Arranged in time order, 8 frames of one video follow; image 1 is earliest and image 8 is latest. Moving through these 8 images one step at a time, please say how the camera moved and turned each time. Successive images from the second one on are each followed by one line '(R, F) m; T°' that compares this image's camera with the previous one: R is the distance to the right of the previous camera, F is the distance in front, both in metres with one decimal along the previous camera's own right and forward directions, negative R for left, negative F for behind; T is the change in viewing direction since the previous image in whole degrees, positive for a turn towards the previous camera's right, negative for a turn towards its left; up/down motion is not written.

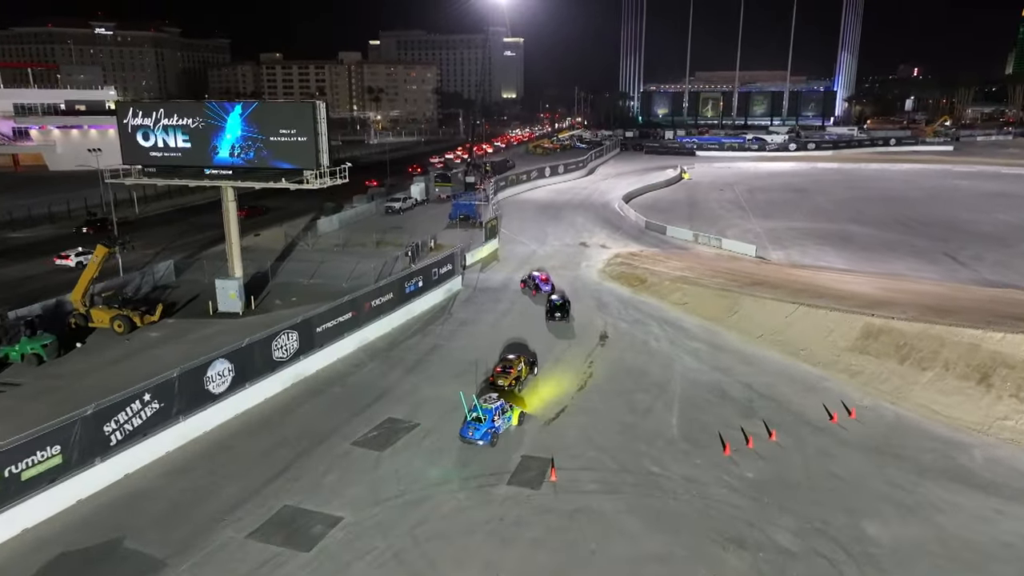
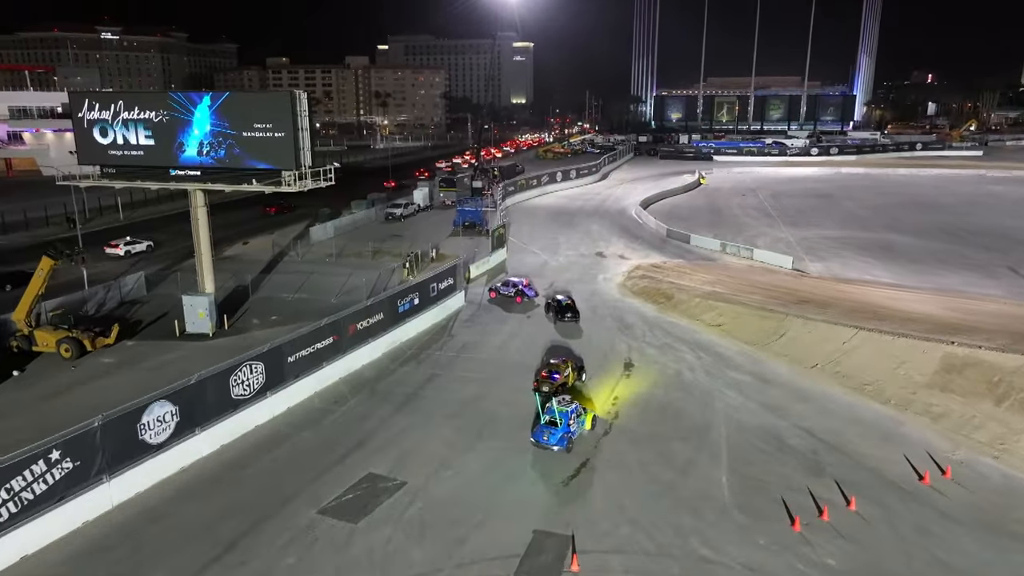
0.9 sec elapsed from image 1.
(0.0, +5.0) m; -1°
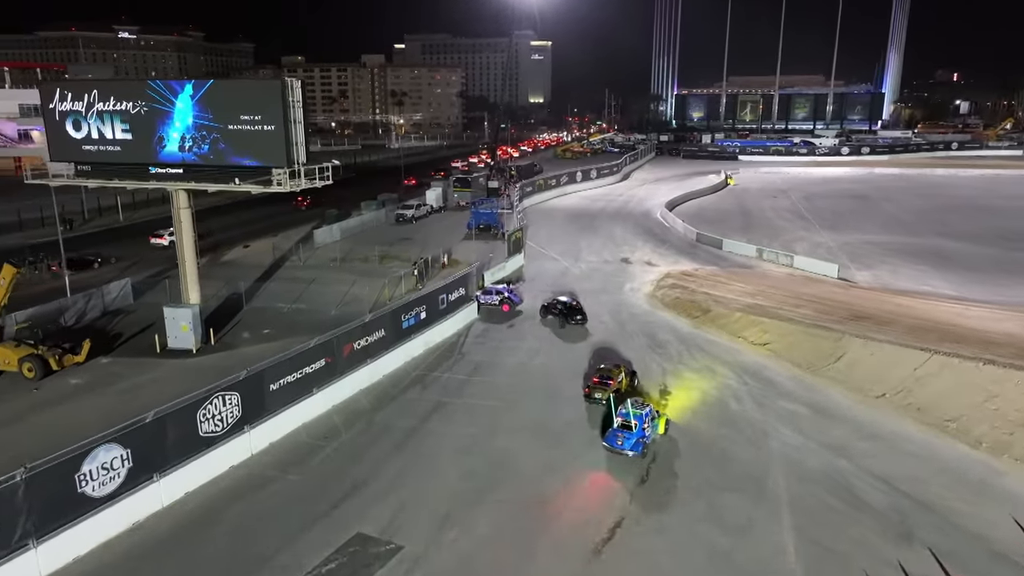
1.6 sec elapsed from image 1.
(-0.1, +3.8) m; -1°
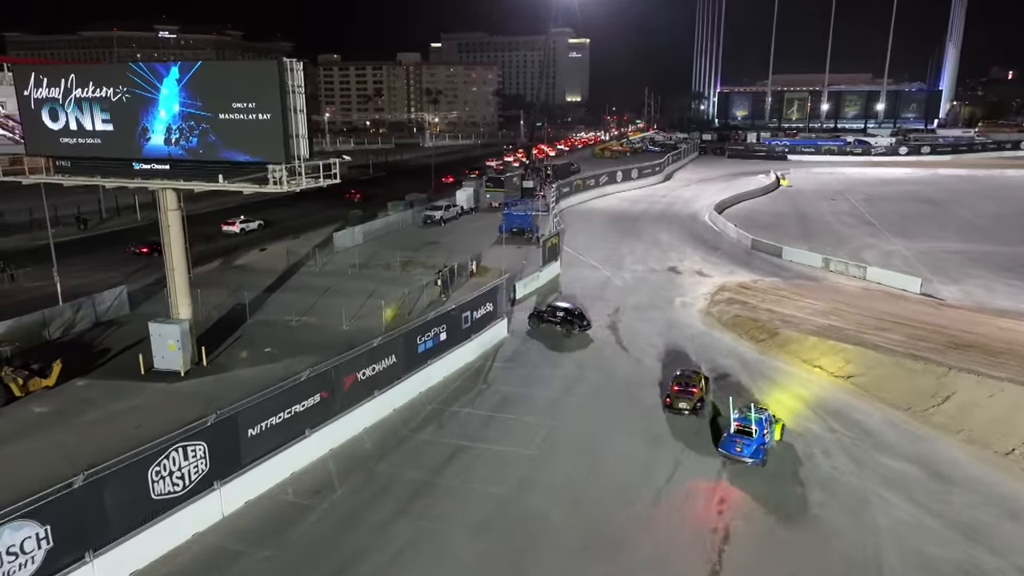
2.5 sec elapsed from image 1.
(0.0, +4.4) m; -3°
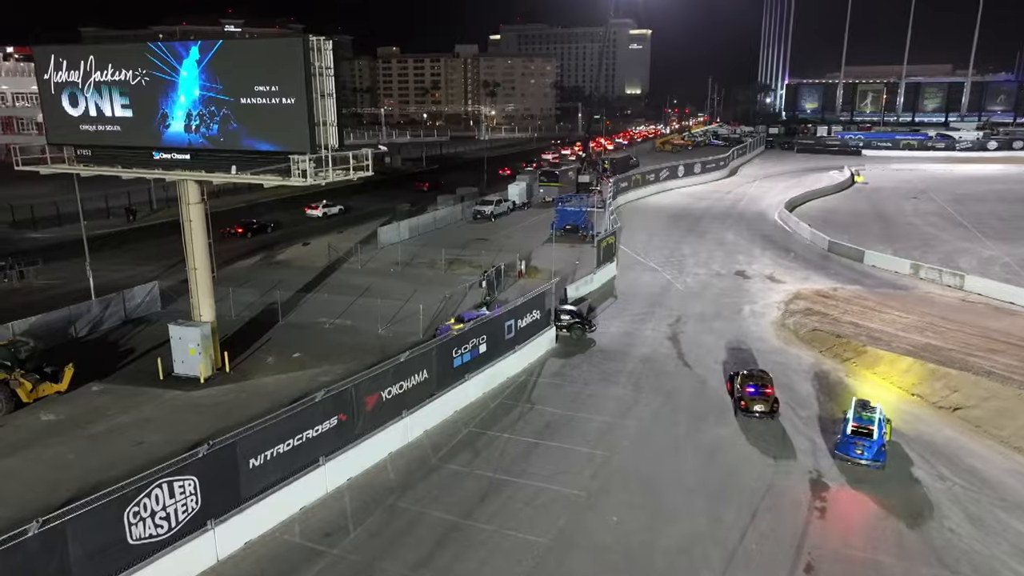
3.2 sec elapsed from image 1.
(+0.2, +2.9) m; -4°
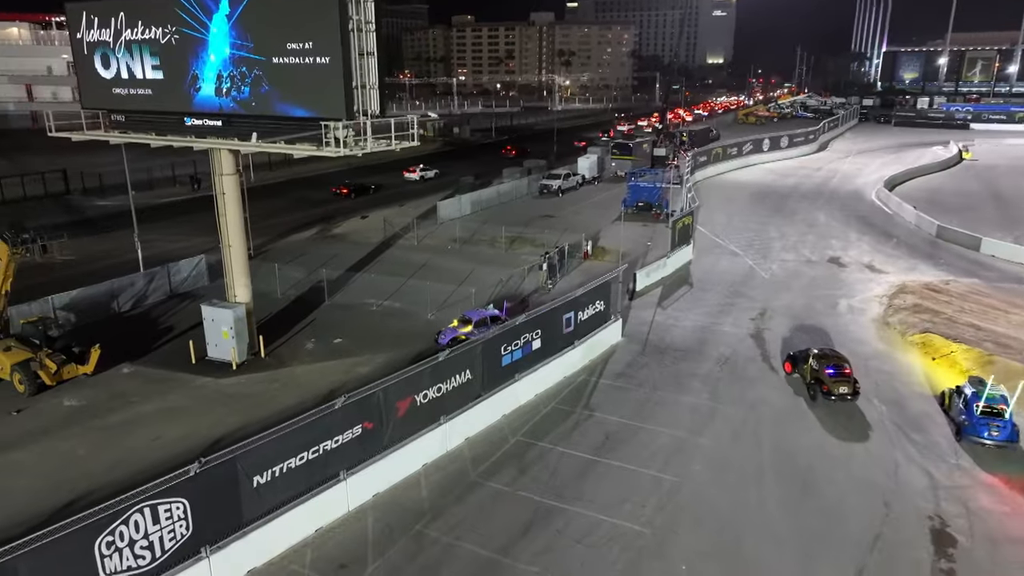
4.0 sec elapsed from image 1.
(+0.3, +2.8) m; -6°
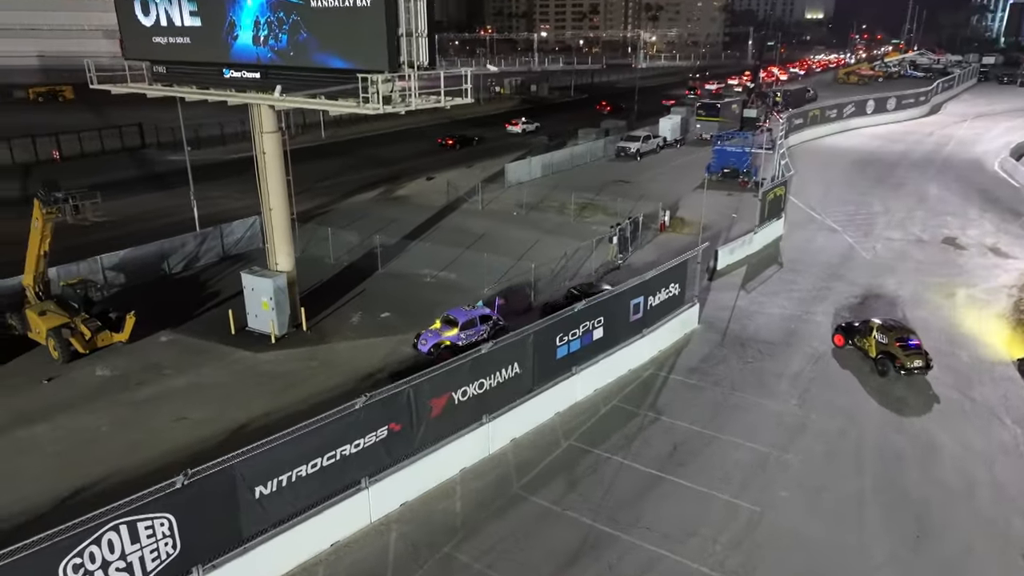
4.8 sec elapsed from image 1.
(+0.4, +2.5) m; -6°
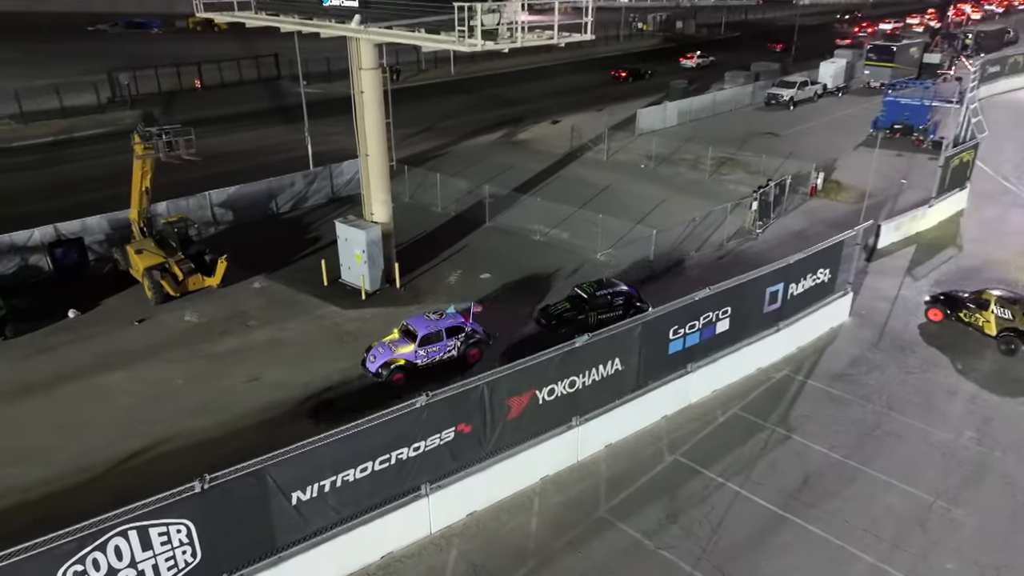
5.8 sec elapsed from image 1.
(+0.3, +2.5) m; -10°
